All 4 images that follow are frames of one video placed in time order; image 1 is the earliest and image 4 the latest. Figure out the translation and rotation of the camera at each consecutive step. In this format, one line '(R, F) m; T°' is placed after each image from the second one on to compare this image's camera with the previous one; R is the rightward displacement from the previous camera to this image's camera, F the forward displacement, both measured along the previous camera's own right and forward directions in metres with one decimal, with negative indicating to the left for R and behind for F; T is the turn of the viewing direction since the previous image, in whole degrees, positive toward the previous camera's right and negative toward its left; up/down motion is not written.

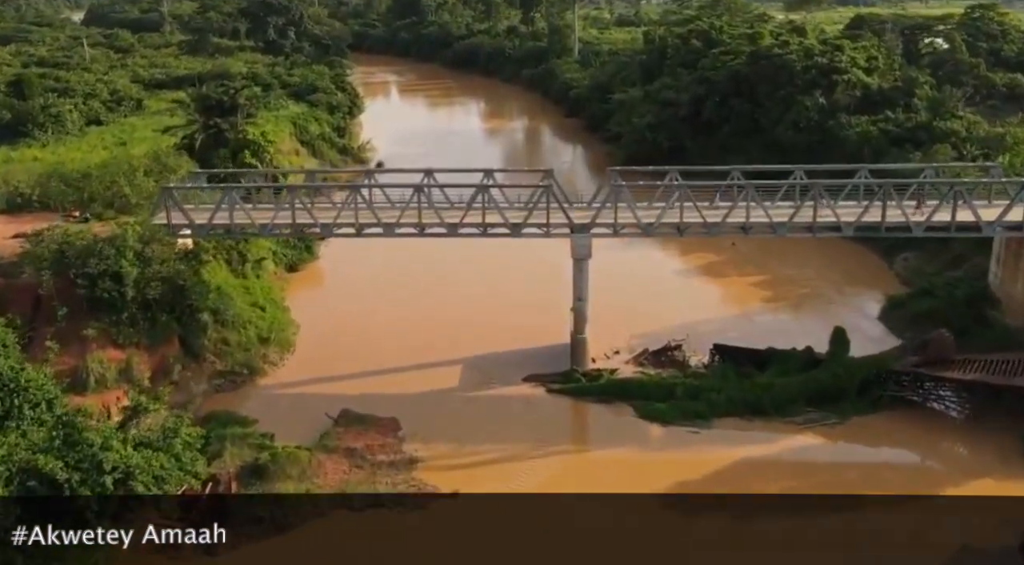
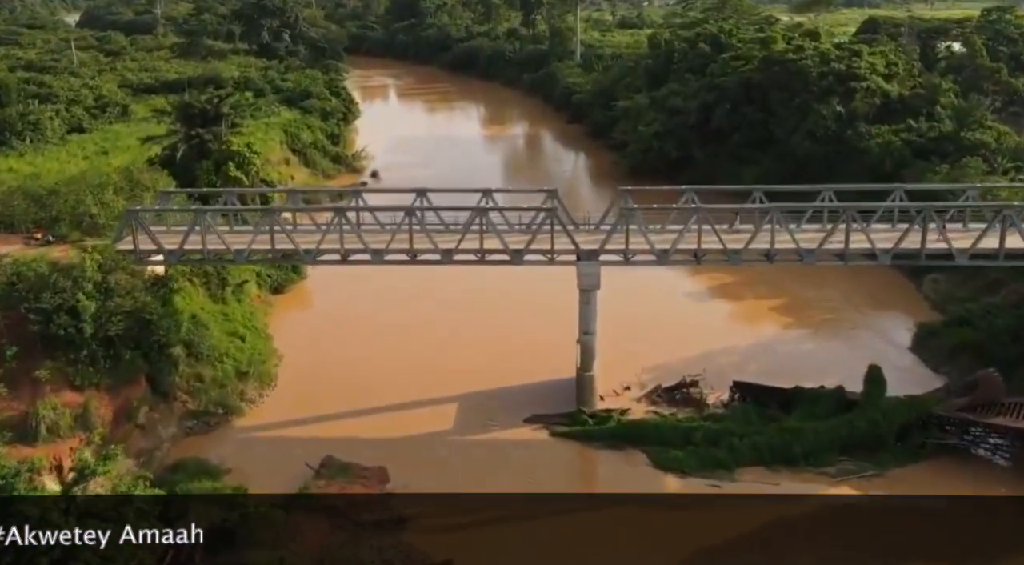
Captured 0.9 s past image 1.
(0.0, +1.9) m; 0°
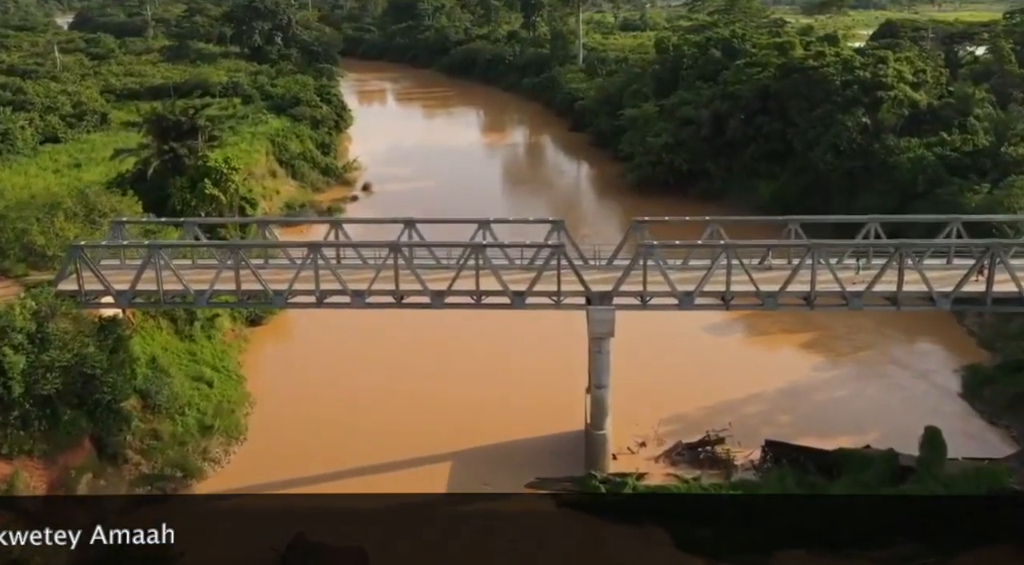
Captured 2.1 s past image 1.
(0.0, +2.4) m; 0°
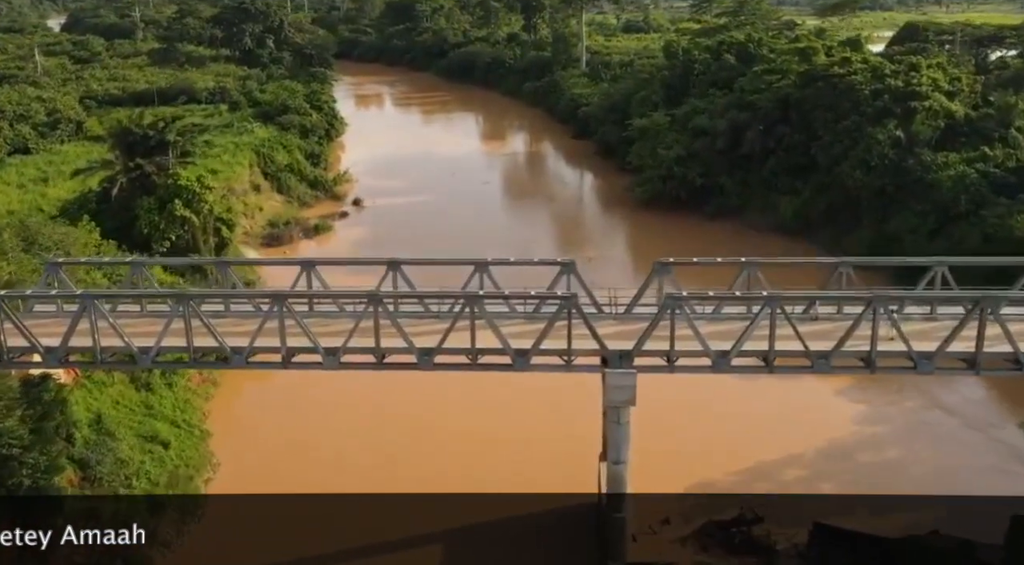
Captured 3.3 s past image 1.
(0.0, +2.6) m; 0°
